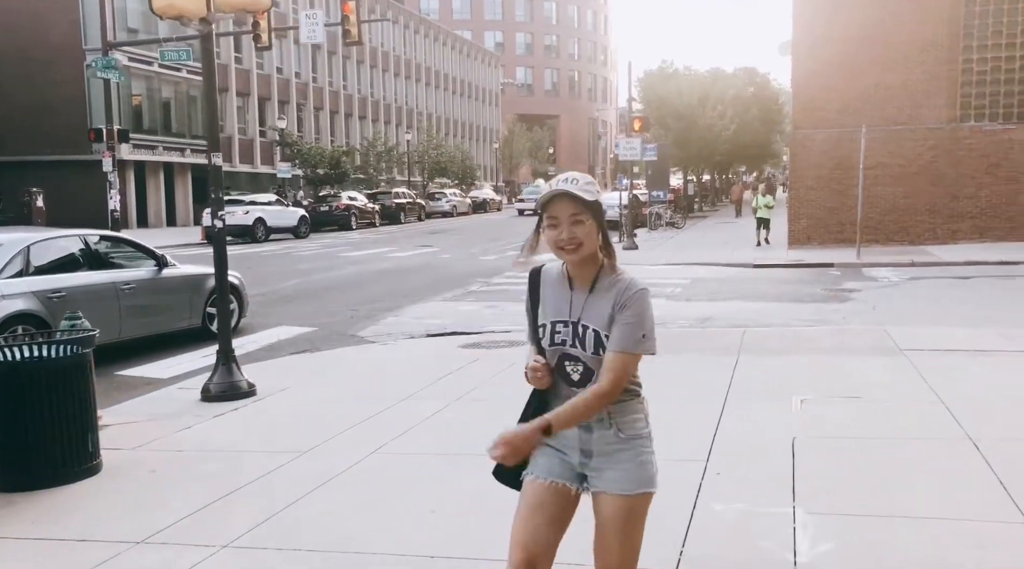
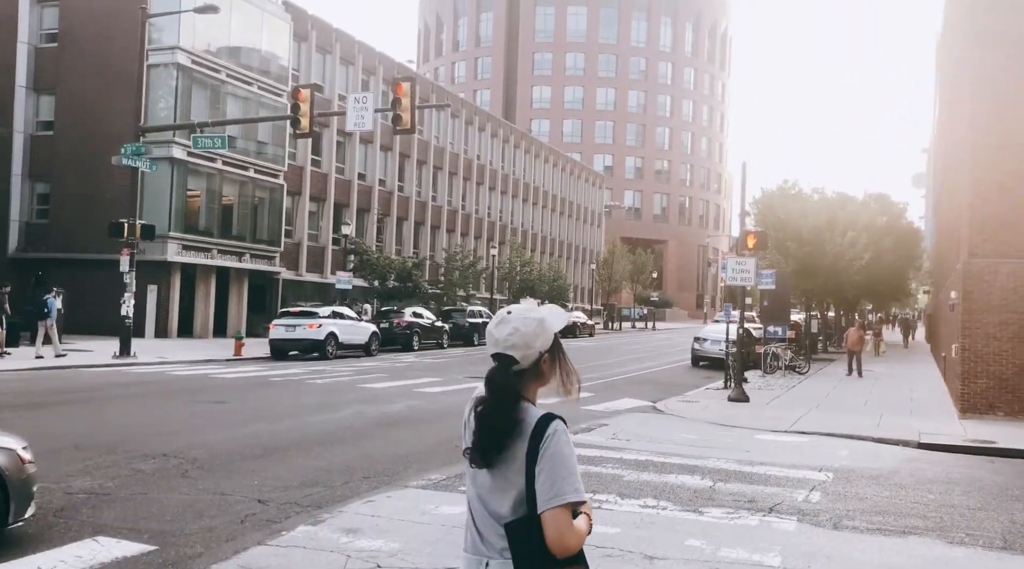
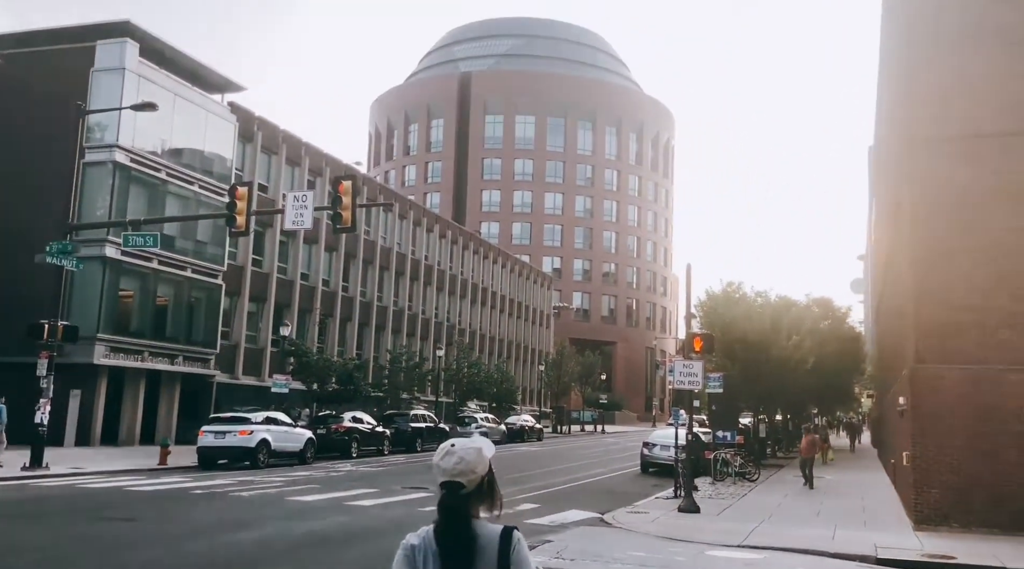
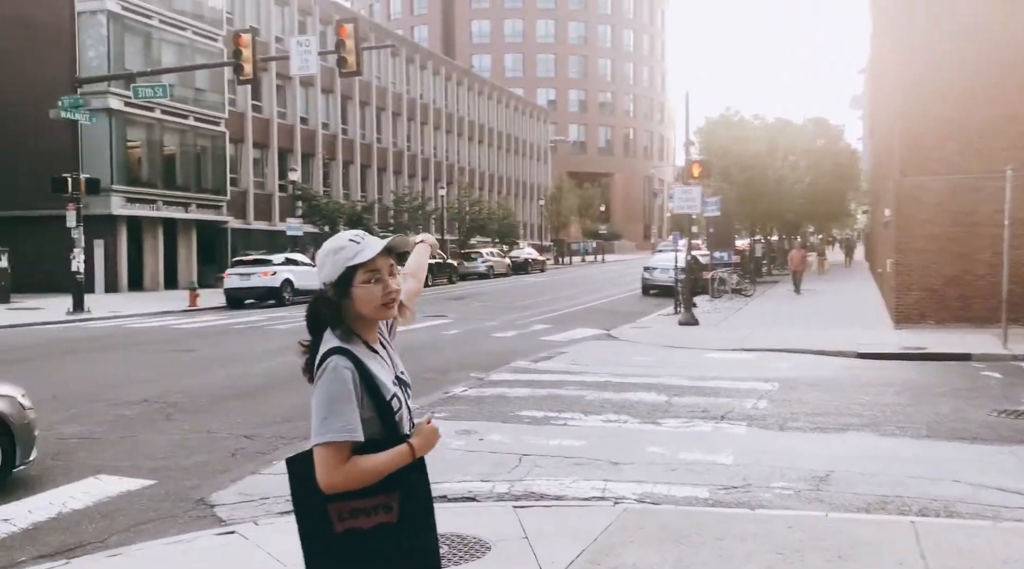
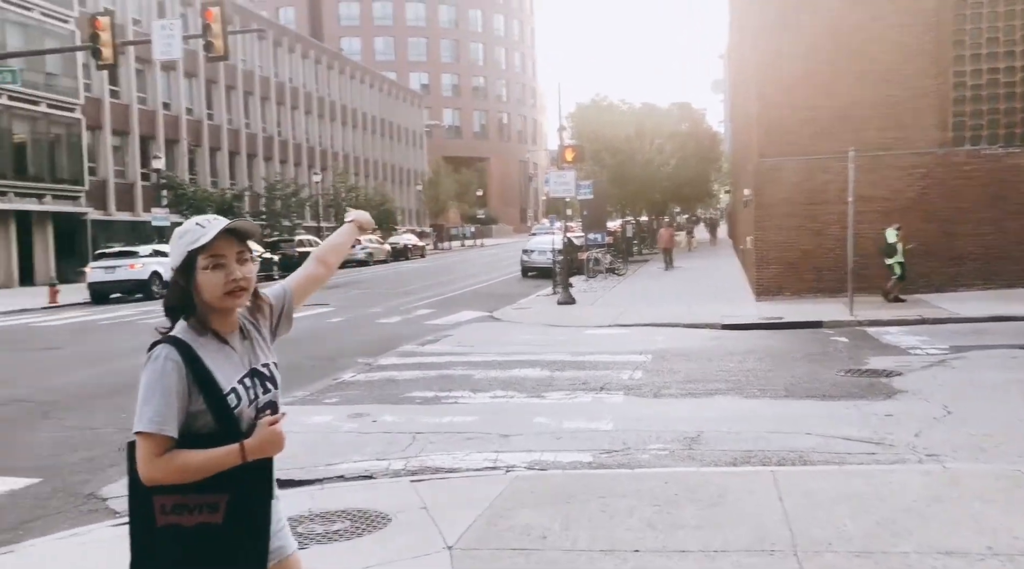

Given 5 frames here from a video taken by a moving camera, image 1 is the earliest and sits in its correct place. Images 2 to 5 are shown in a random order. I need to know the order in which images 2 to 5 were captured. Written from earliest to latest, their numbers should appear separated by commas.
5, 4, 2, 3
